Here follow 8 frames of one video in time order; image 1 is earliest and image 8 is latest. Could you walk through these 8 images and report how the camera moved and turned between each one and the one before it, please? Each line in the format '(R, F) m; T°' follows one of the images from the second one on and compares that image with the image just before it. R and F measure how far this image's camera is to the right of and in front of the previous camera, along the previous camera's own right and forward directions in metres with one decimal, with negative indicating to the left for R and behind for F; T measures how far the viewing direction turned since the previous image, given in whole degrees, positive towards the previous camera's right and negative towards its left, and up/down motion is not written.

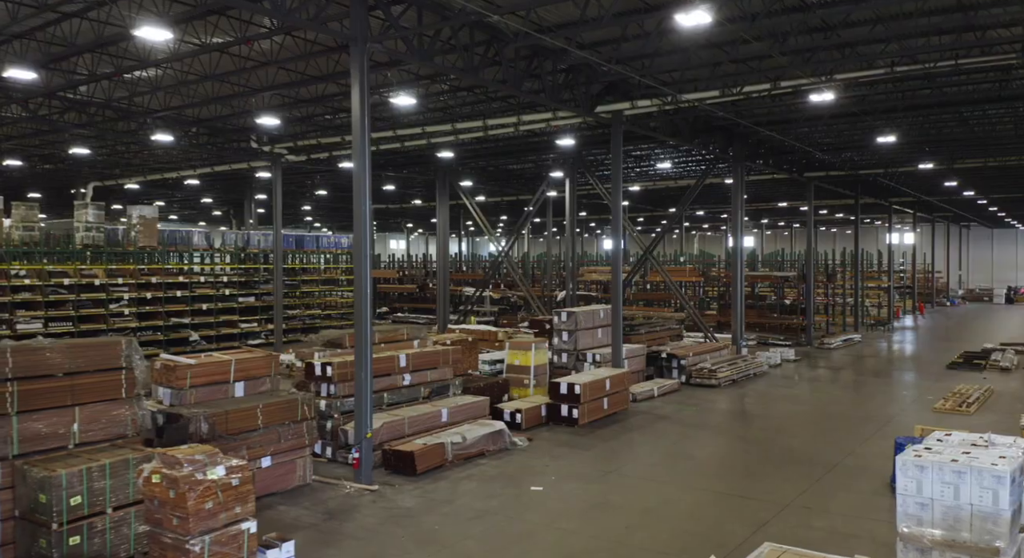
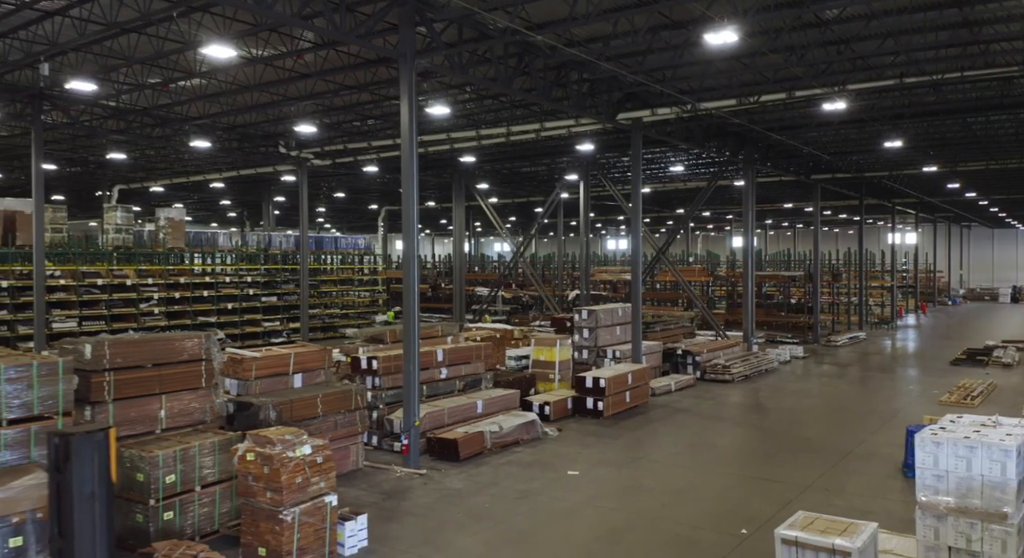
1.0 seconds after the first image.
(-0.5, -0.8) m; 0°
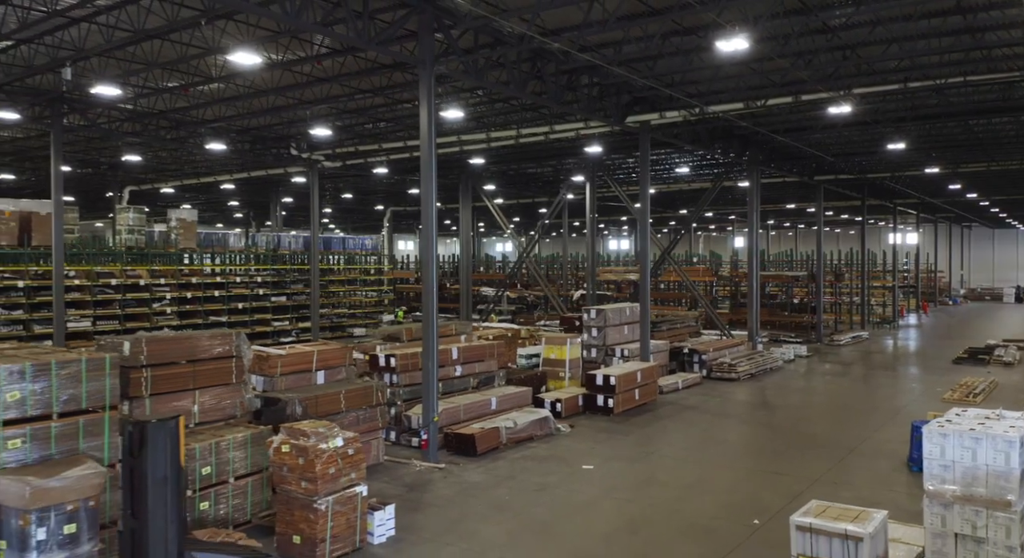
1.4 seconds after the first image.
(-0.2, -0.3) m; 0°
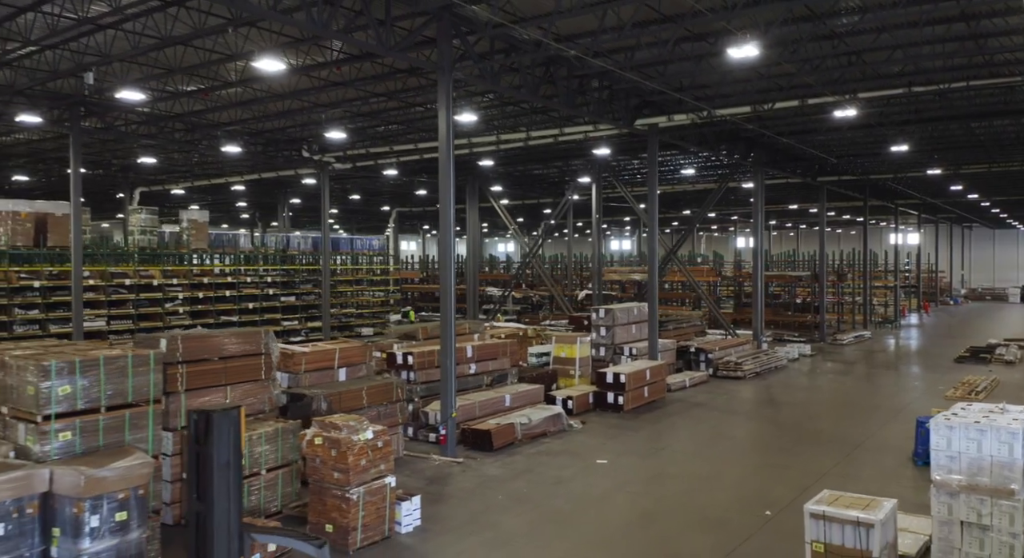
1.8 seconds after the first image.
(-0.2, -0.3) m; 0°
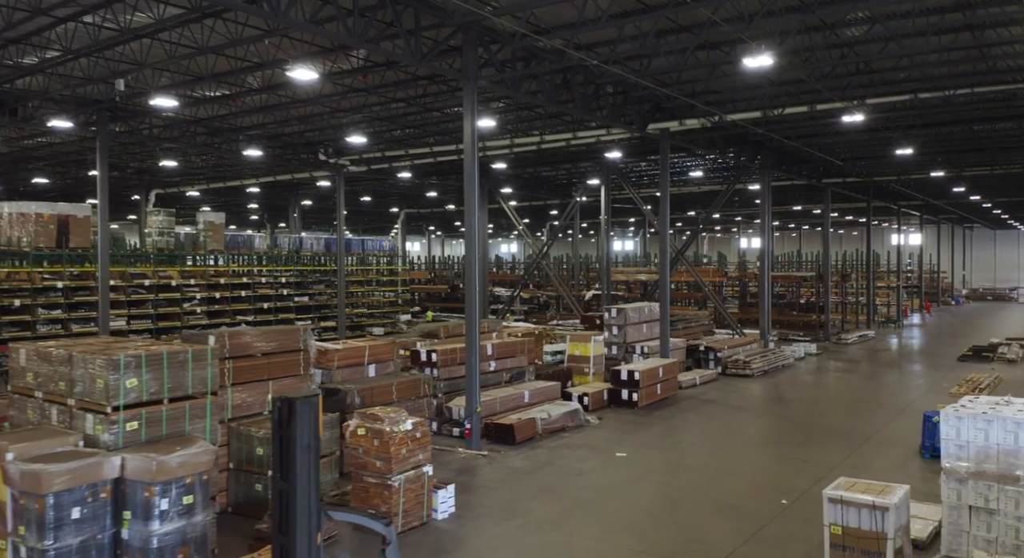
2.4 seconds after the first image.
(-0.3, -0.5) m; 0°
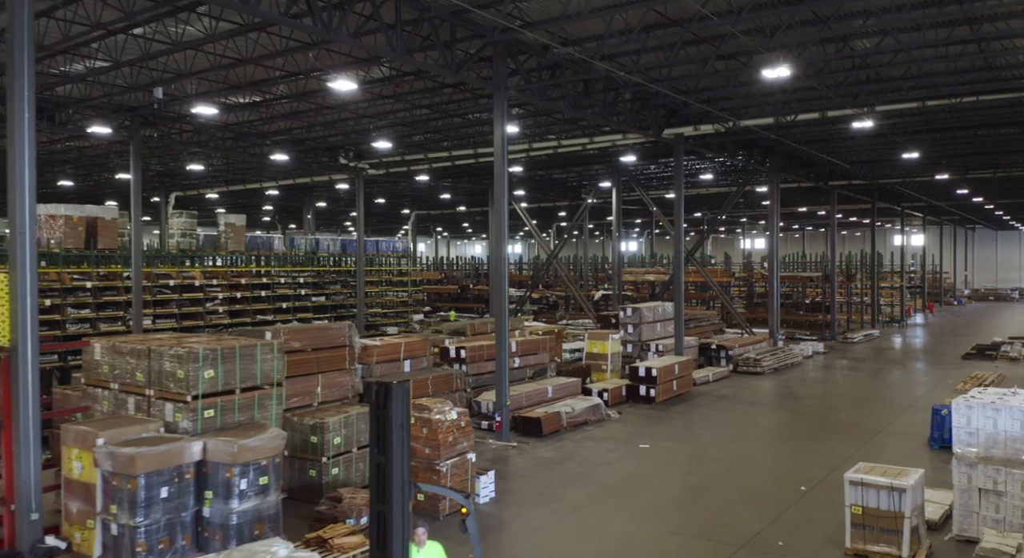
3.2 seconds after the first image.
(-0.5, -0.6) m; 0°
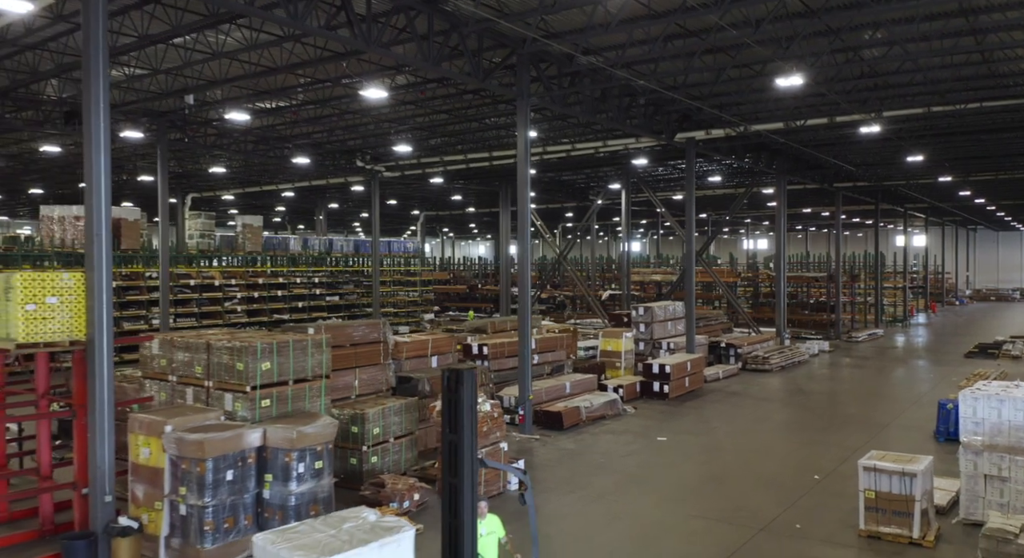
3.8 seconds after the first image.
(-0.4, -0.6) m; 0°
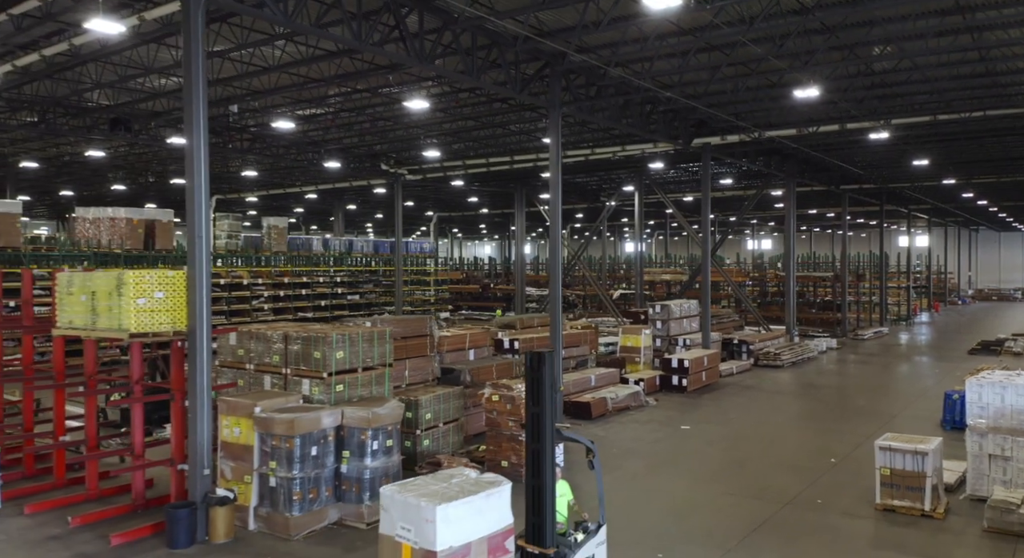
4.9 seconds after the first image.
(-0.6, -0.9) m; 0°
